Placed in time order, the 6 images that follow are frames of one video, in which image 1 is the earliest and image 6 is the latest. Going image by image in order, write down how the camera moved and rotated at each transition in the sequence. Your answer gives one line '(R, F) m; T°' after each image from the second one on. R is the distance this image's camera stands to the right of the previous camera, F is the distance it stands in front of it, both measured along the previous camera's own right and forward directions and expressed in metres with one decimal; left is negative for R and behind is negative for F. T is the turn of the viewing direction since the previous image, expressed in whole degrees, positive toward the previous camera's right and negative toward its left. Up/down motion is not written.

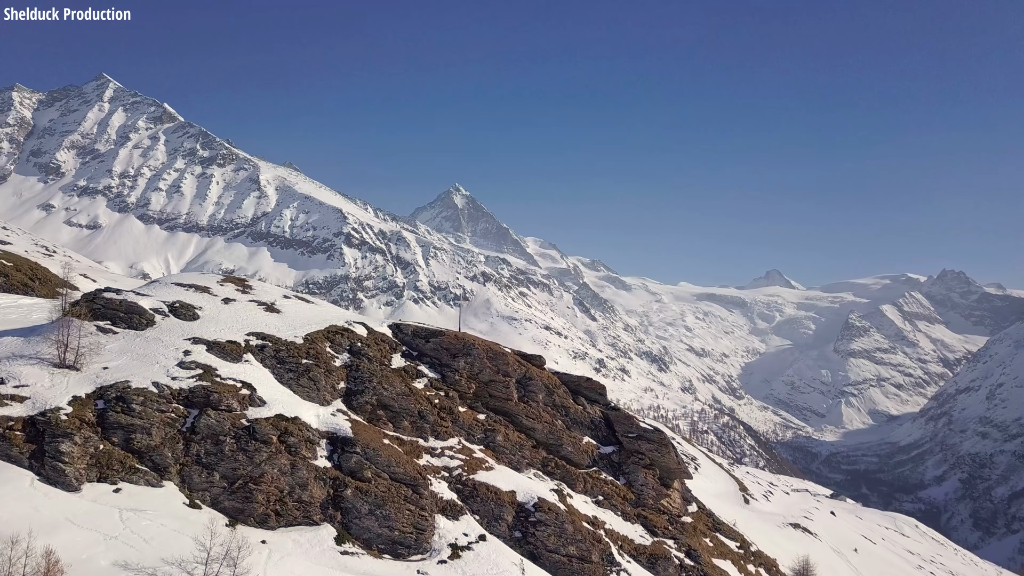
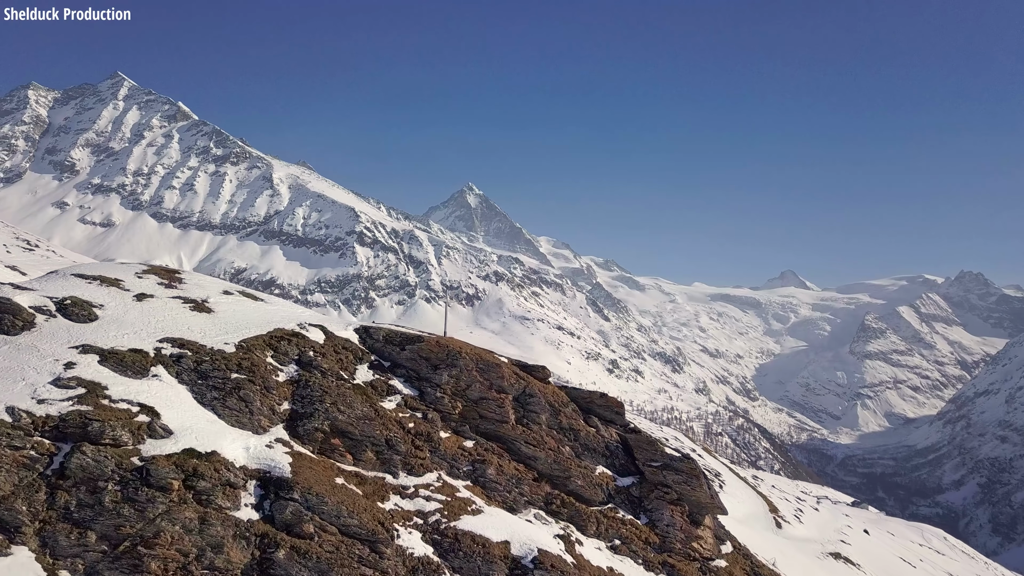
(-3.4, +1.4) m; -1°
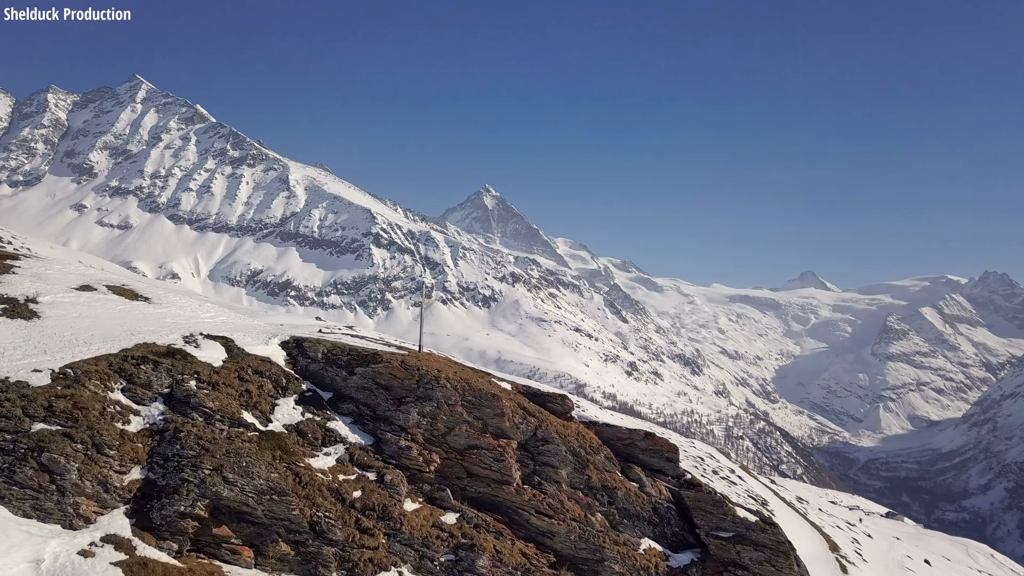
(-6.8, +1.9) m; -1°
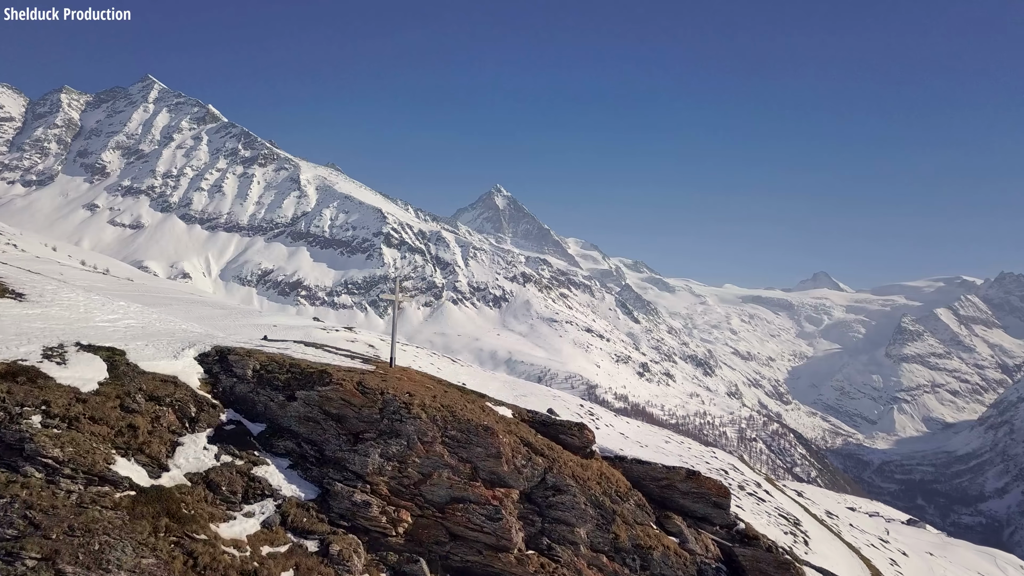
(-4.3, +1.0) m; 0°
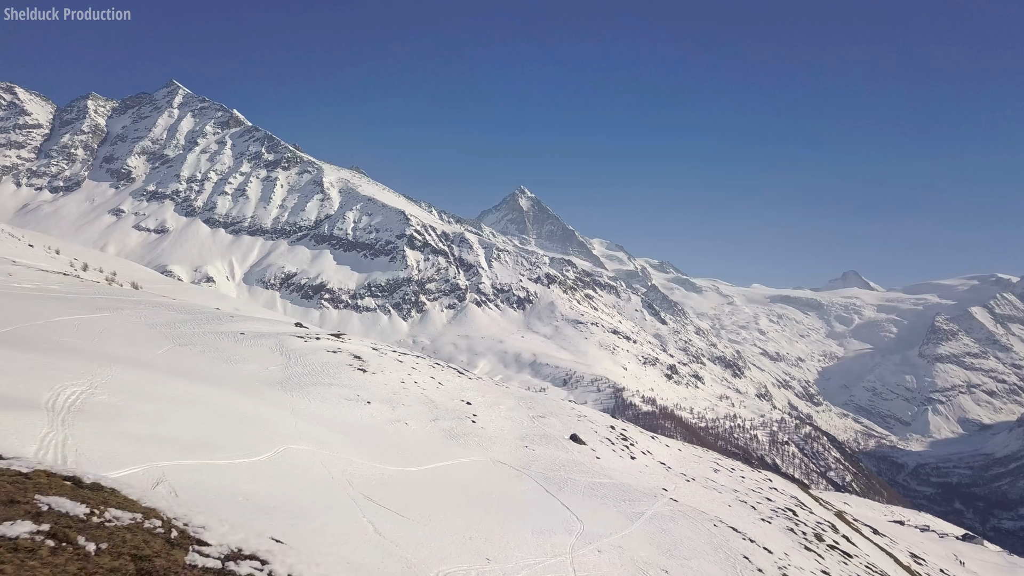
(-9.7, +2.4) m; -1°
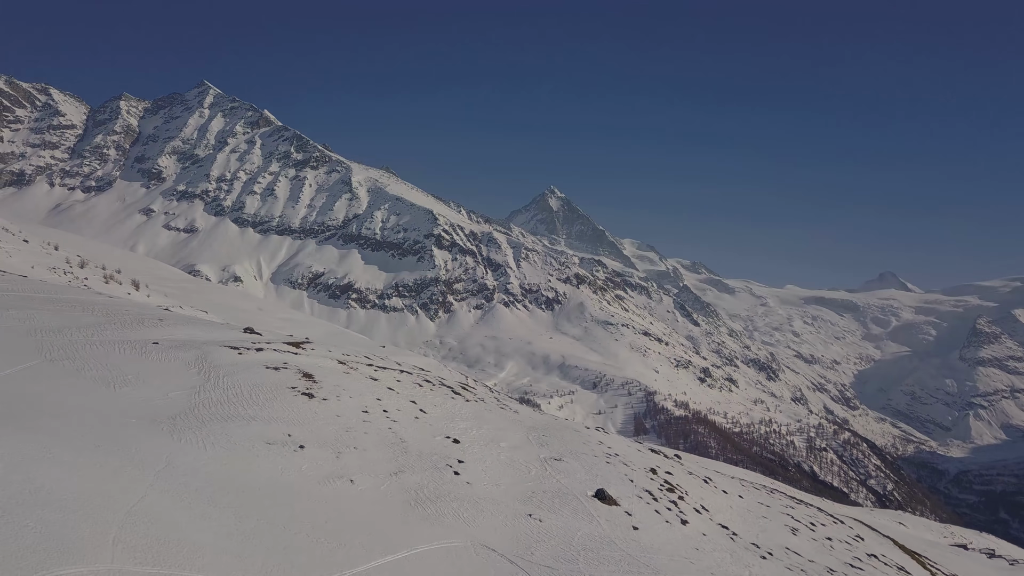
(-11.4, +2.8) m; -1°
